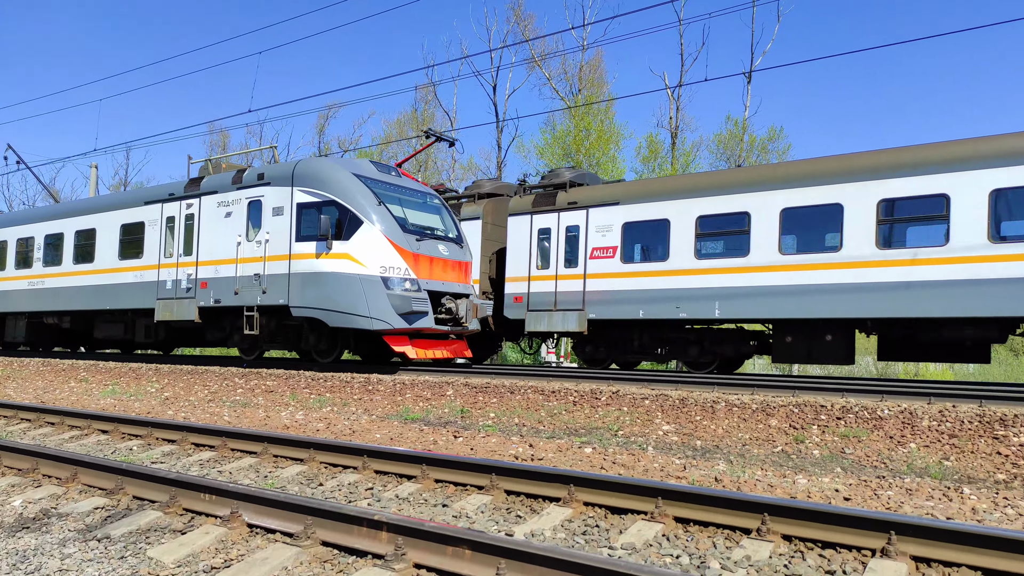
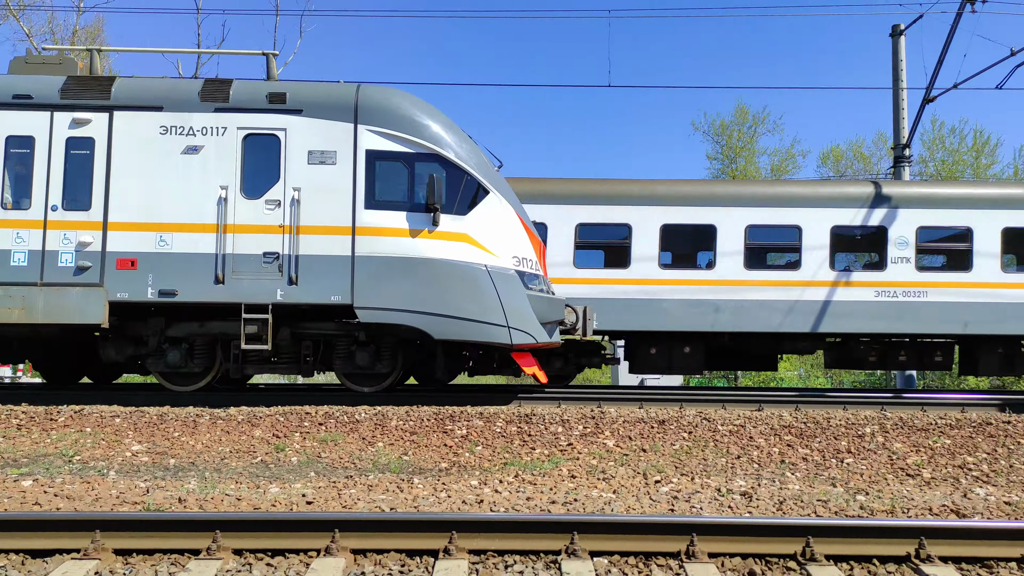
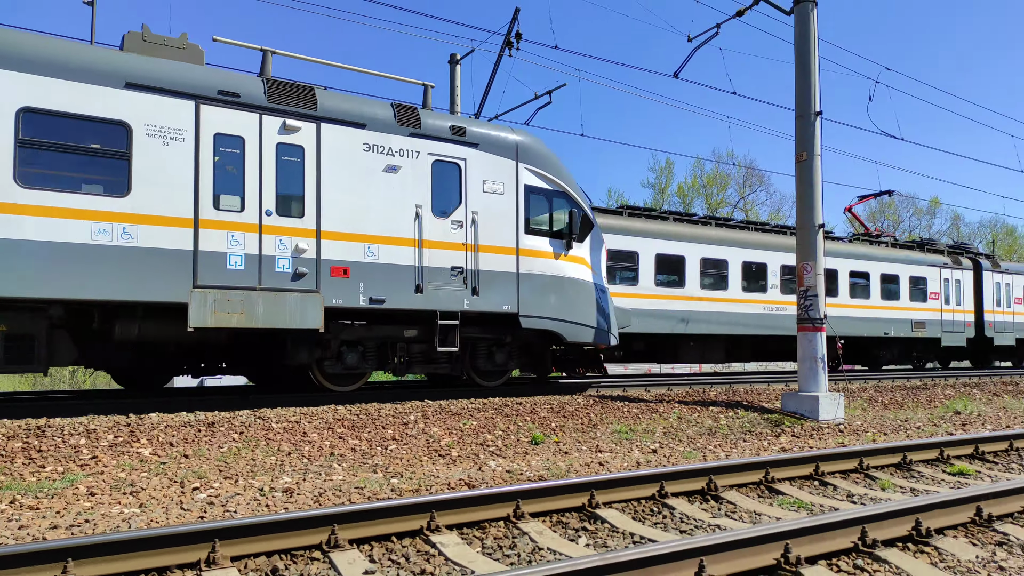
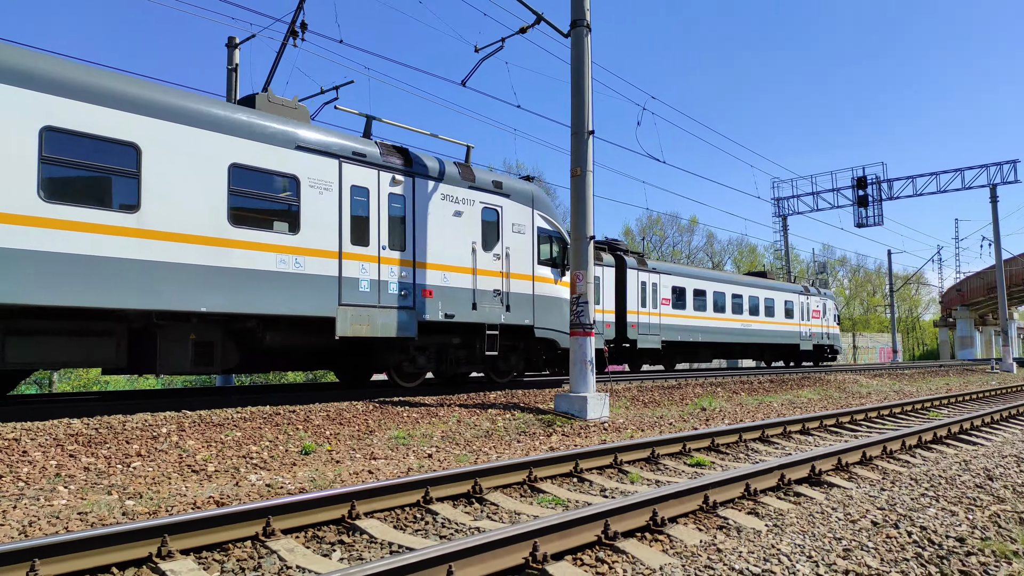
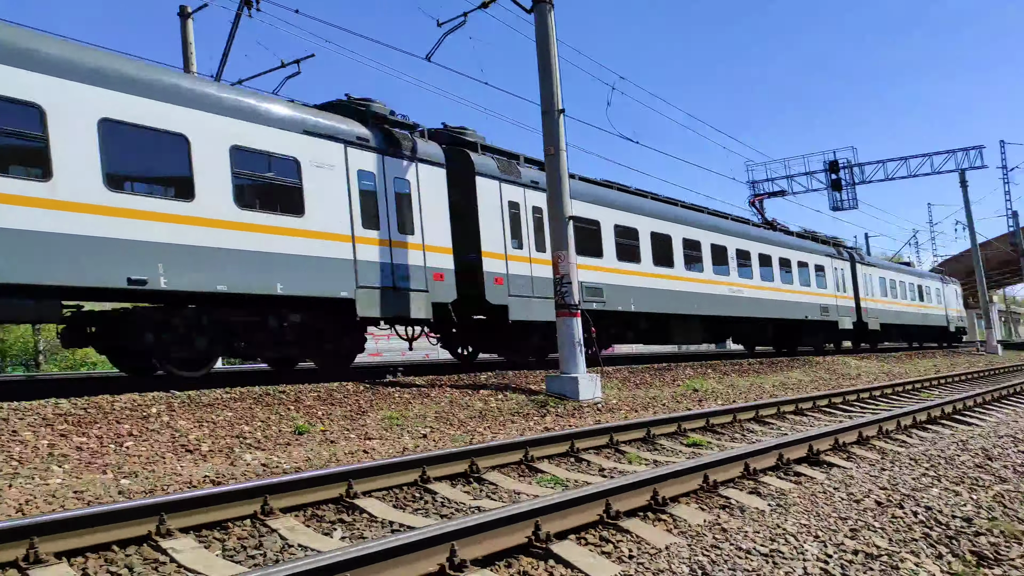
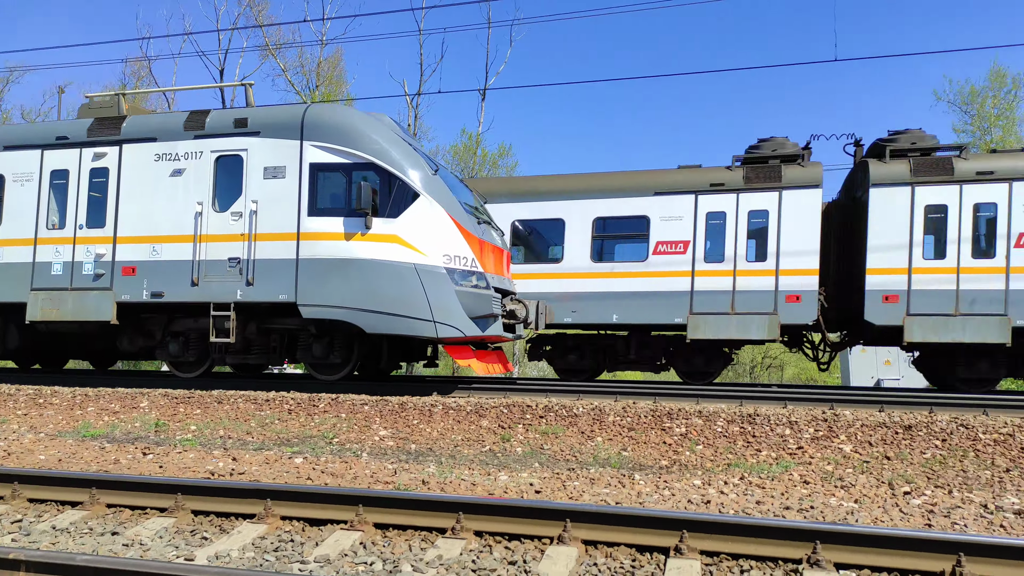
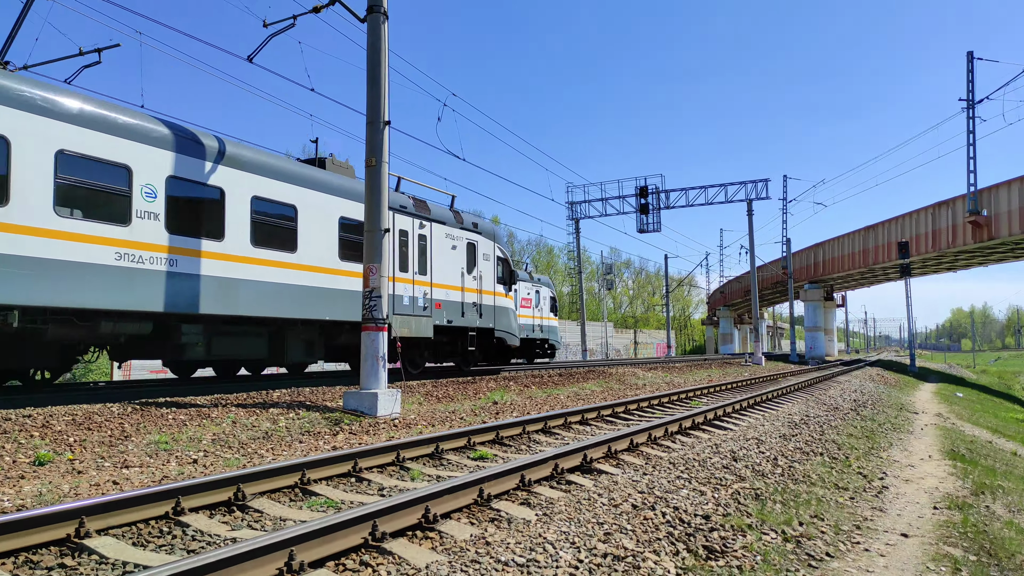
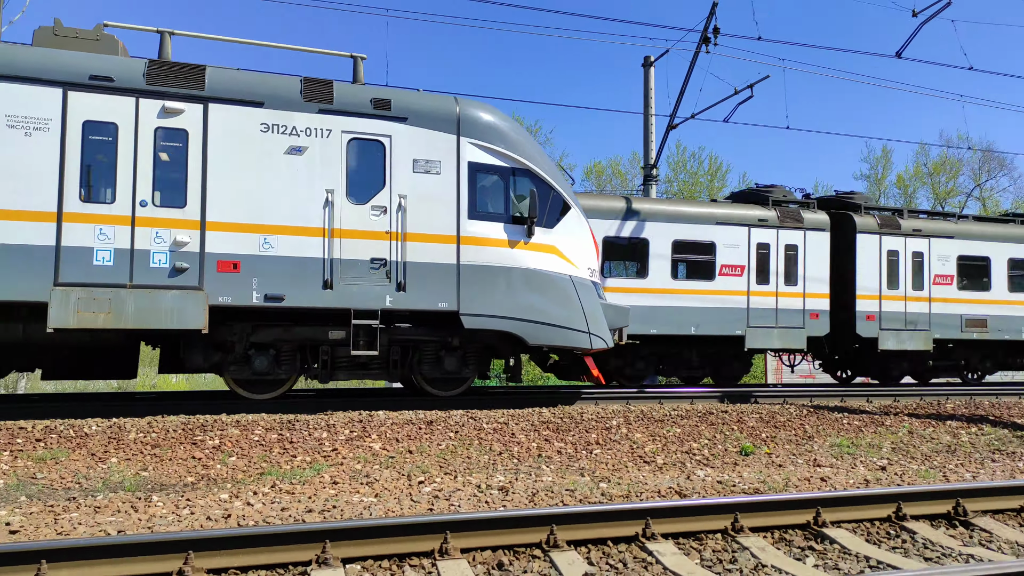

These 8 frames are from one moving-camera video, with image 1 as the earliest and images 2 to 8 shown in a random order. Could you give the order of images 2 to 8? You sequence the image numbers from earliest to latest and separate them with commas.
6, 2, 8, 3, 4, 7, 5
